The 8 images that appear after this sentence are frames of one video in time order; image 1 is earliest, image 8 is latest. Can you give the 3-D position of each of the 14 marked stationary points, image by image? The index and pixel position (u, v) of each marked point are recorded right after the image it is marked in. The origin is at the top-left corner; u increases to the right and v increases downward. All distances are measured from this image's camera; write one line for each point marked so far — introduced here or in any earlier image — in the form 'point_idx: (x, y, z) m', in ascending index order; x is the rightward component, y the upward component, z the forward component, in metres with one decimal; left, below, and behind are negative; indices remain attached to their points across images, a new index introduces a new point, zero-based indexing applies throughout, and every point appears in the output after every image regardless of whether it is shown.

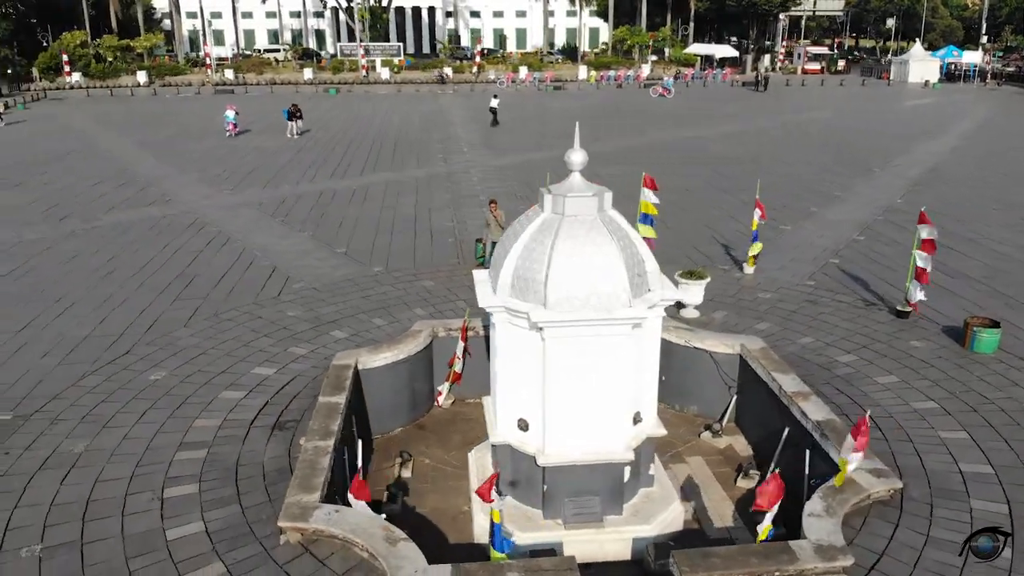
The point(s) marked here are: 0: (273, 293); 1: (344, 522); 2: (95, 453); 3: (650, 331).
0: (-3.8, -0.1, +13.3) m
1: (-1.4, -2.0, +7.1) m
2: (-4.3, -1.7, +8.6) m
3: (+1.4, -0.5, +8.5) m
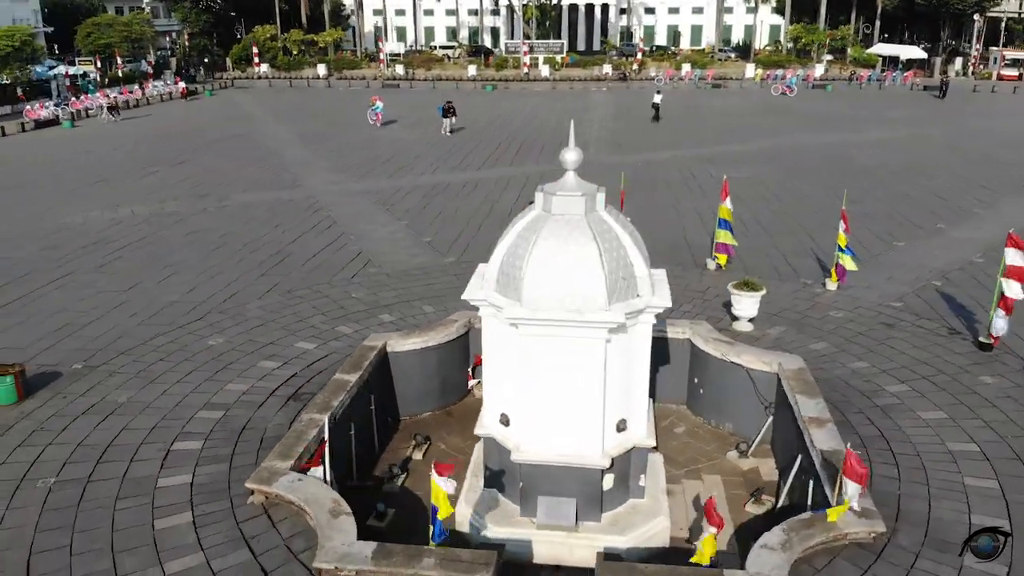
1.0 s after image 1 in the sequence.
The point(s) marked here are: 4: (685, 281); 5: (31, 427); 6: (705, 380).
0: (-2.8, +0.2, +14.0) m
1: (-1.9, -1.8, +7.5) m
2: (-4.3, -1.3, +9.6) m
3: (+1.3, -0.5, +8.3) m
4: (+2.8, +0.1, +13.7) m
5: (-5.2, -1.5, +9.1) m
6: (+2.6, -1.2, +11.1) m
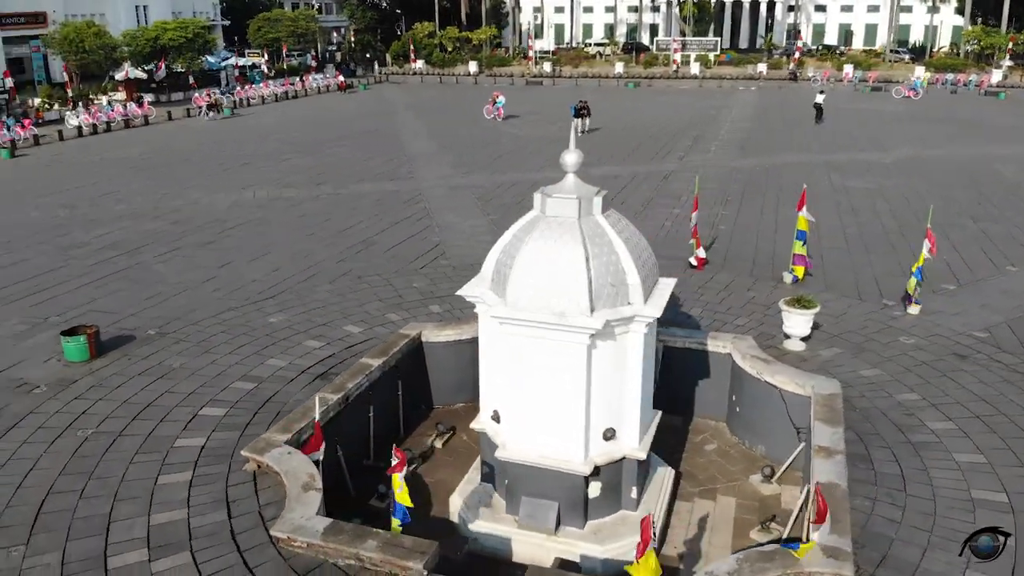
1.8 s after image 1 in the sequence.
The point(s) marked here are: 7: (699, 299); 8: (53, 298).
0: (-1.6, +0.4, +14.5) m
1: (-2.2, -1.7, +8.0) m
2: (-4.1, -1.0, +10.5) m
3: (+1.1, -0.6, +8.1) m
4: (+3.8, -0.1, +13.1) m
5: (-5.1, -1.2, +10.2) m
6: (+2.9, -1.4, +10.6) m
7: (+2.9, -0.2, +12.8) m
8: (-7.2, -0.2, +13.1) m
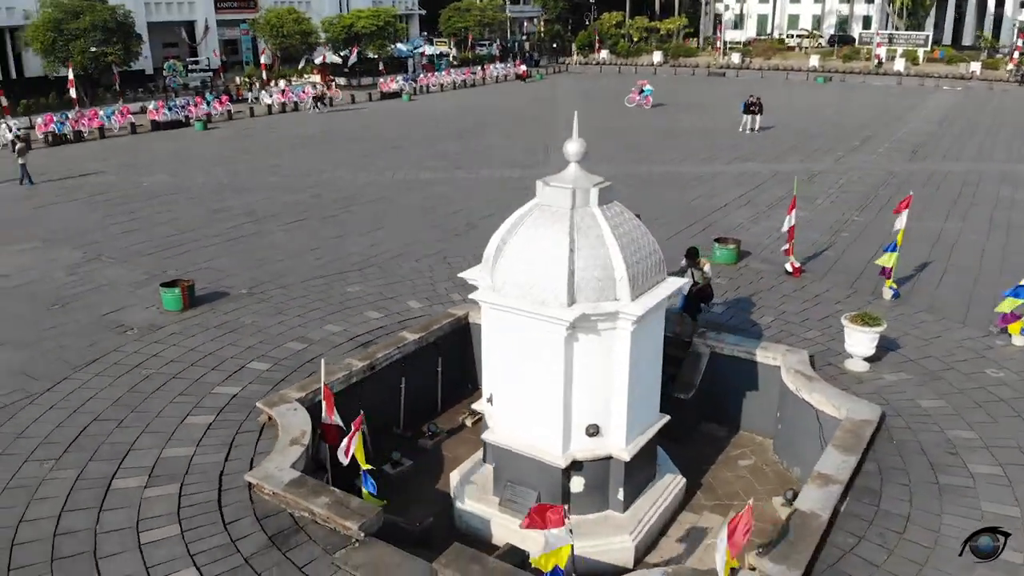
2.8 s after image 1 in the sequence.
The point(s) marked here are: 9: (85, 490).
0: (-0.1, +0.7, +14.8) m
1: (-2.3, -1.3, +8.6) m
2: (-3.6, -0.5, +11.5) m
3: (+1.0, -0.5, +7.9) m
4: (+4.8, -0.3, +12.1) m
5: (-4.6, -0.6, +11.4) m
6: (+3.3, -1.5, +10.0) m
7: (+3.8, -0.3, +12.1) m
8: (-5.9, +0.6, +14.7) m
9: (-4.0, -1.9, +7.8) m
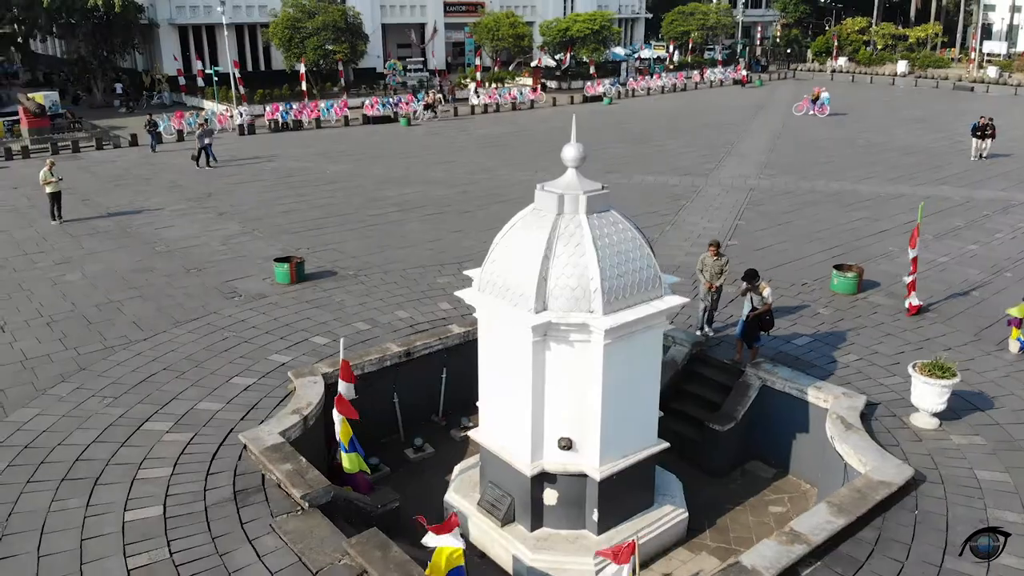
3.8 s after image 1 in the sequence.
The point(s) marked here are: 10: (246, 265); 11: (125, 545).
0: (+1.8, +0.5, +14.5) m
1: (-2.3, -1.1, +9.2) m
2: (-2.6, -0.2, +12.3) m
3: (+0.7, -0.6, +7.6) m
4: (+5.5, -0.8, +10.6) m
5: (-3.6, -0.2, +12.6) m
6: (+3.4, -1.9, +8.9) m
7: (+4.6, -0.8, +10.8) m
8: (-3.8, +1.0, +16.1) m
9: (-4.2, -1.5, +8.9) m
10: (-4.5, +0.4, +14.2) m
11: (-3.2, -2.1, +7.0) m
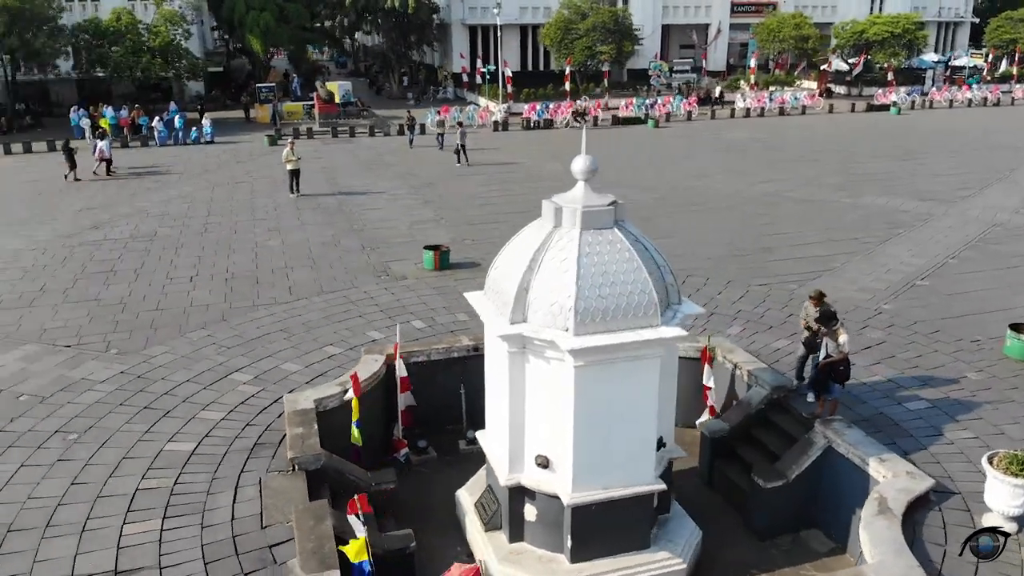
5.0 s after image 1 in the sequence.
0: (+4.1, +0.1, +13.4) m
1: (-1.8, -0.9, +10.0) m
2: (-0.9, -0.1, +12.9) m
3: (+0.5, -0.8, +7.4) m
4: (+6.0, -1.7, +8.4) m
5: (-1.7, +0.1, +13.5) m
6: (+3.2, -2.4, +7.7) m
7: (+5.2, -1.5, +8.9) m
8: (-0.4, +1.2, +16.8) m
9: (-3.7, -1.0, +10.3) m
10: (-1.9, +0.7, +15.4) m
11: (-3.6, -1.8, +8.2) m
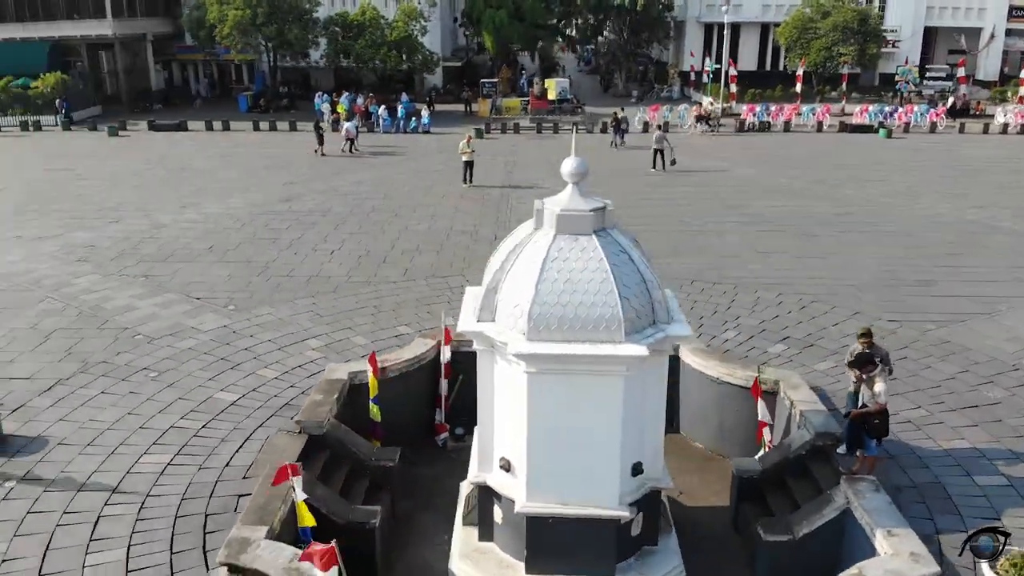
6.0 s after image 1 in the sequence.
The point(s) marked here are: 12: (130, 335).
0: (+5.5, -0.4, +11.8) m
1: (-1.3, -0.7, +10.4) m
2: (+0.6, -0.1, +12.9) m
3: (+0.1, -0.8, +7.2) m
4: (+5.5, -2.3, +6.5) m
5: (0.0, +0.2, +13.7) m
6: (+2.6, -2.7, +6.7) m
7: (+5.0, -2.0, +7.2) m
8: (+2.4, +1.1, +16.4) m
9: (-3.0, -0.6, +11.3) m
10: (+0.5, +0.8, +15.5) m
11: (-3.6, -1.4, +9.2) m
12: (-5.2, -0.6, +11.3) m
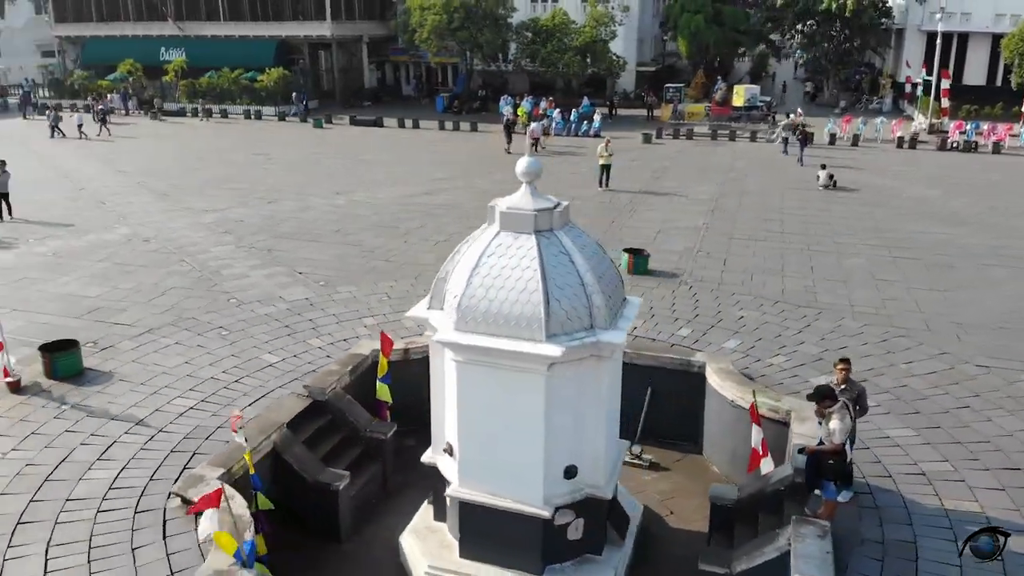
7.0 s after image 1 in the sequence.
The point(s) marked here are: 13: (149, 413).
0: (+5.9, -1.0, +10.4) m
1: (-0.9, -0.6, +10.9) m
2: (+1.7, -0.1, +12.8) m
3: (-0.5, -0.8, +7.5) m
4: (+4.3, -2.7, +5.3) m
5: (+1.3, +0.2, +13.7) m
6: (+1.6, -2.9, +6.3) m
7: (+4.1, -2.4, +6.2) m
8: (+4.4, +0.8, +15.7) m
9: (-2.3, -0.4, +12.3) m
10: (+2.4, +0.7, +15.3) m
11: (-3.5, -1.0, +10.4) m
12: (-4.4, -0.2, +12.8) m
13: (-4.0, -1.4, +9.2) m
